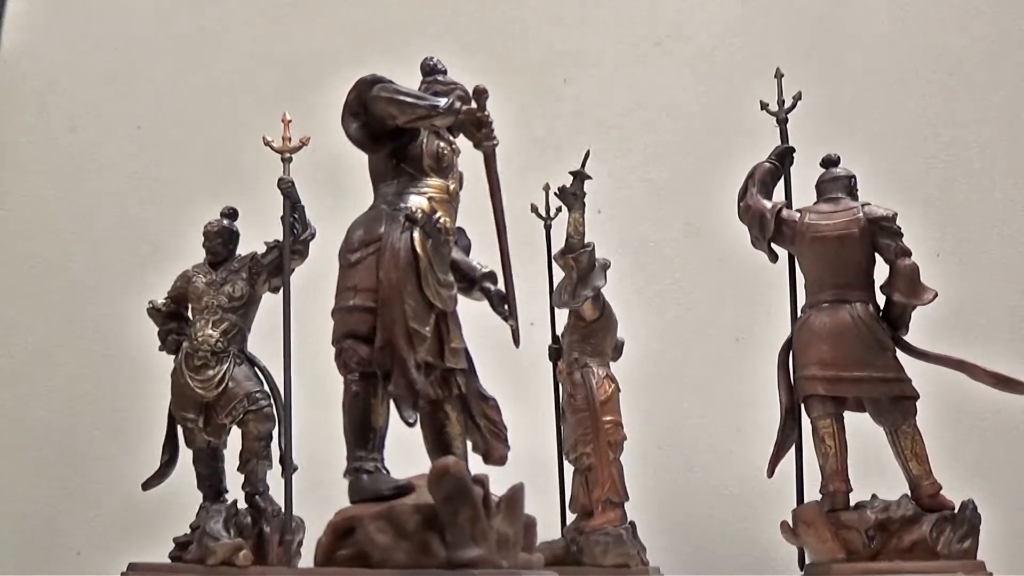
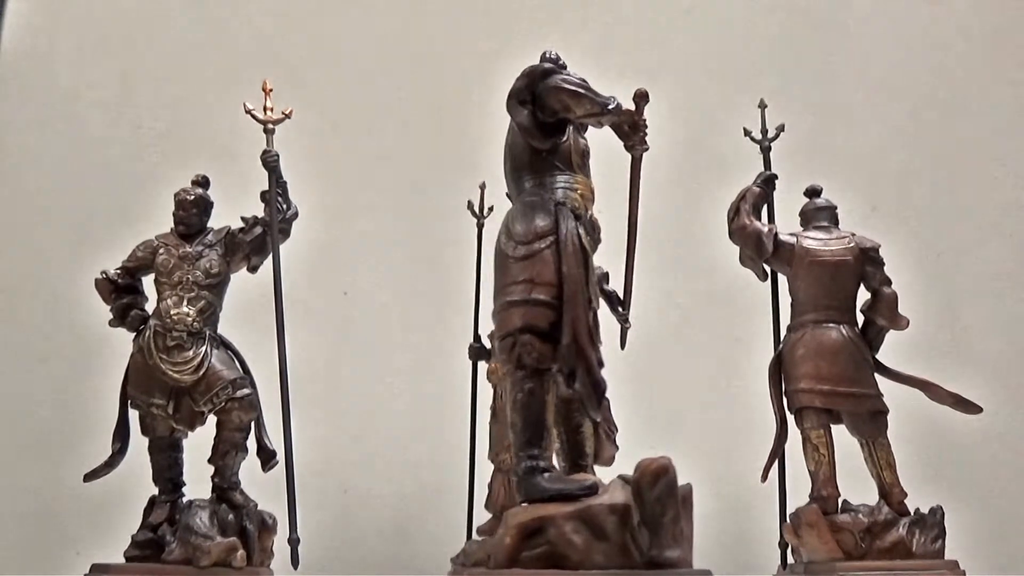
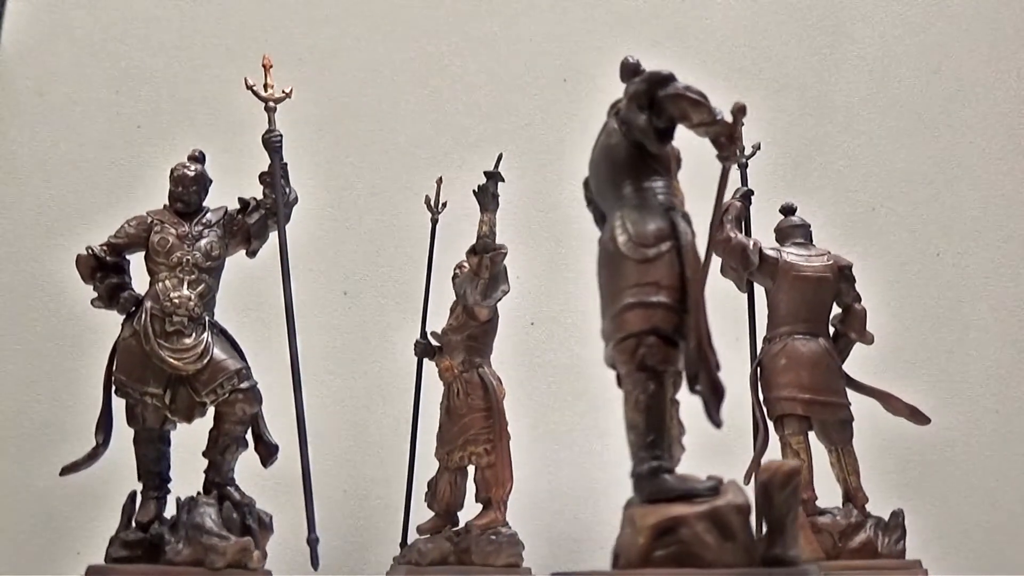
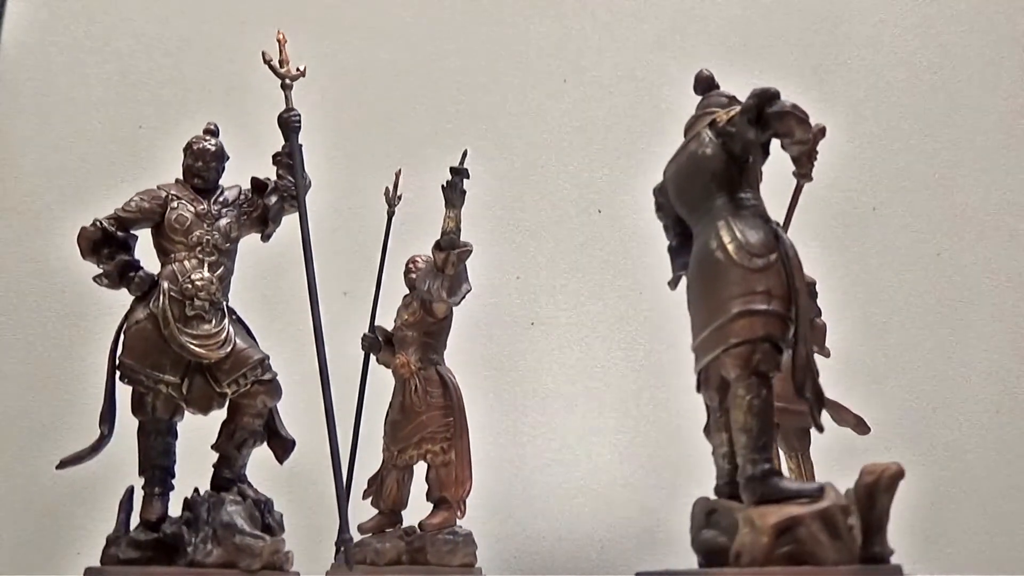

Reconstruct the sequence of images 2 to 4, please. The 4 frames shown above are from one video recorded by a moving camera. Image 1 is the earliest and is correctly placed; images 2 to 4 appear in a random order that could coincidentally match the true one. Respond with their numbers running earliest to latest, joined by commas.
2, 3, 4
